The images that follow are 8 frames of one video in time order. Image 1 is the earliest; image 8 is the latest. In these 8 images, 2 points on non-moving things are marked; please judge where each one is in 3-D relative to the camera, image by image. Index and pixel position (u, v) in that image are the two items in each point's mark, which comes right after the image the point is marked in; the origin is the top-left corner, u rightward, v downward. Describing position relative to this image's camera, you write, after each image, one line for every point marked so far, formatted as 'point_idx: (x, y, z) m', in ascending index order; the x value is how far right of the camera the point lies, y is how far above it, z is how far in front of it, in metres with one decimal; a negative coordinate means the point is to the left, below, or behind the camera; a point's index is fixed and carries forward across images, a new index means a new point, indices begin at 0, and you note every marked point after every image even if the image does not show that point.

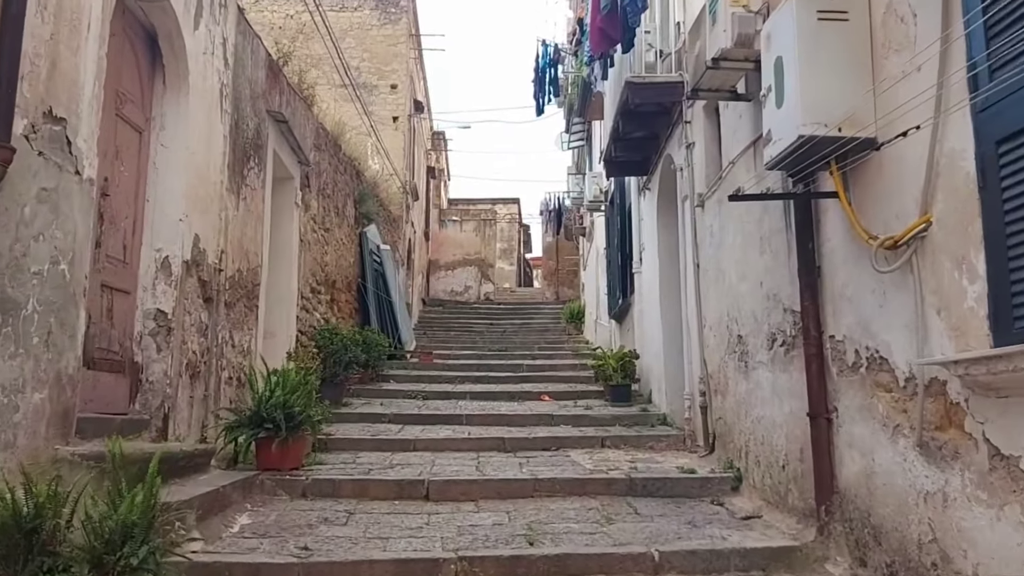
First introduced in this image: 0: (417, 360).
0: (-1.2, -0.9, +10.8) m
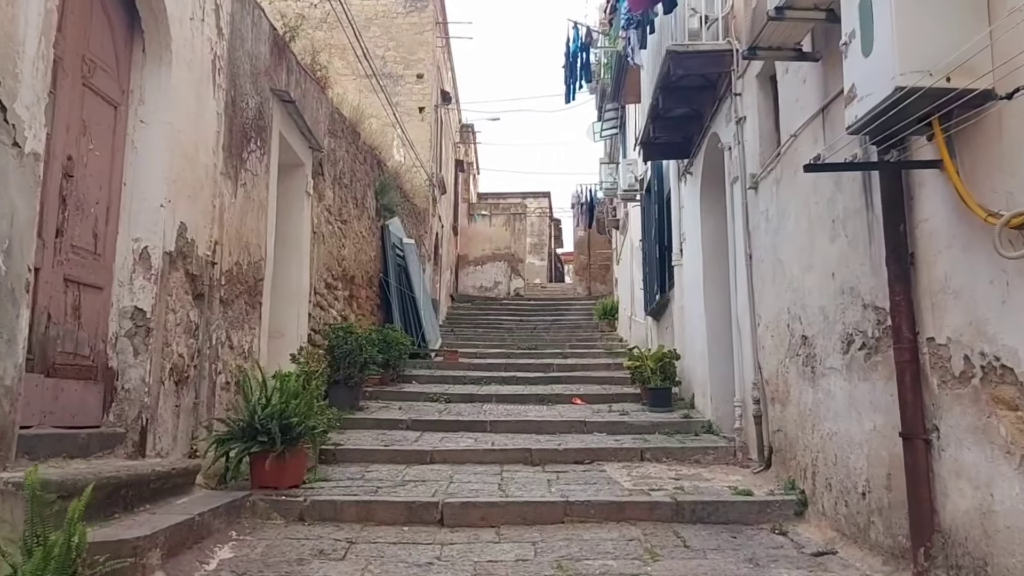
0: (-0.9, -0.9, +10.3) m
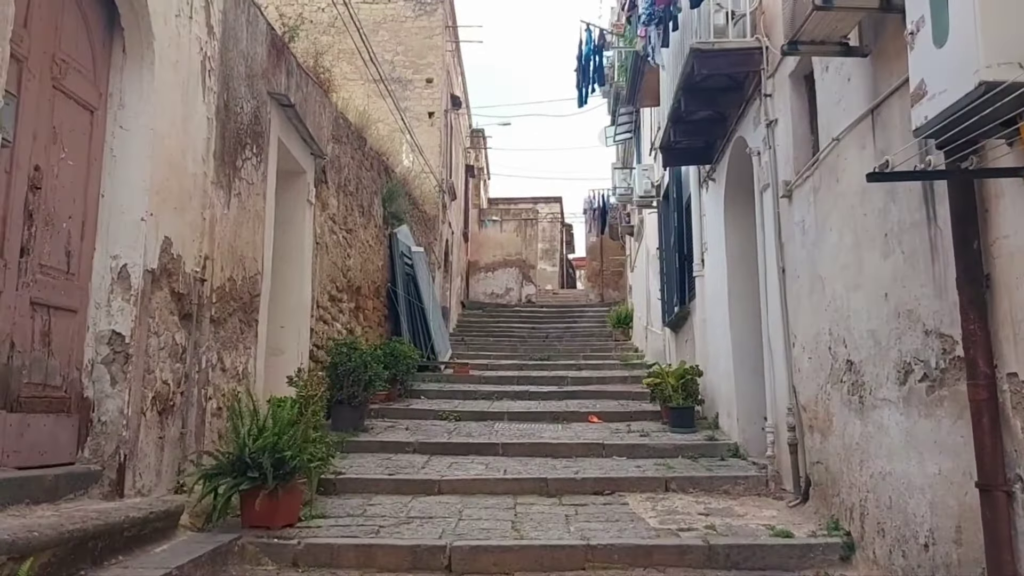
0: (-0.7, -1.0, +9.9) m
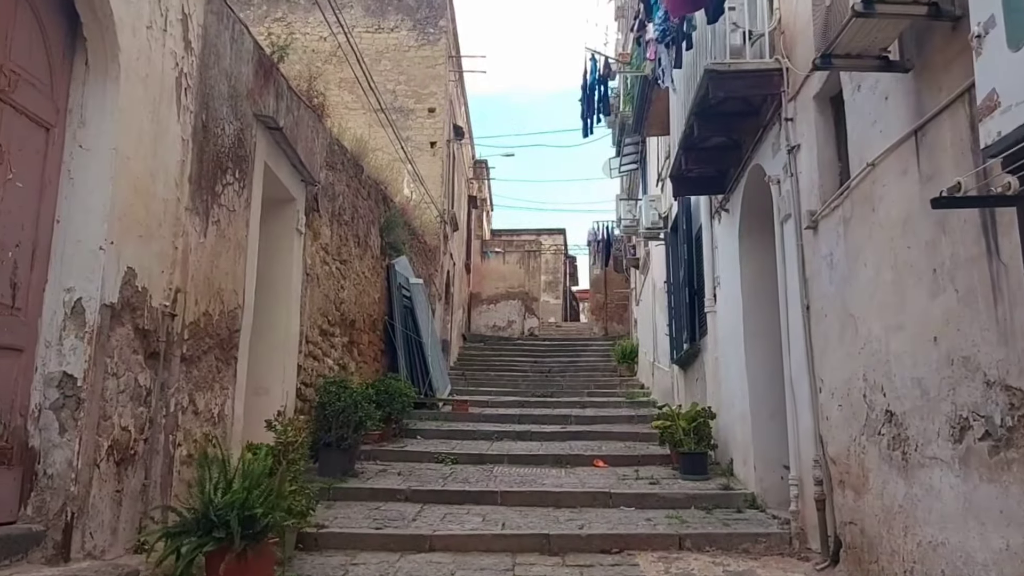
0: (-0.7, -1.4, +9.5) m
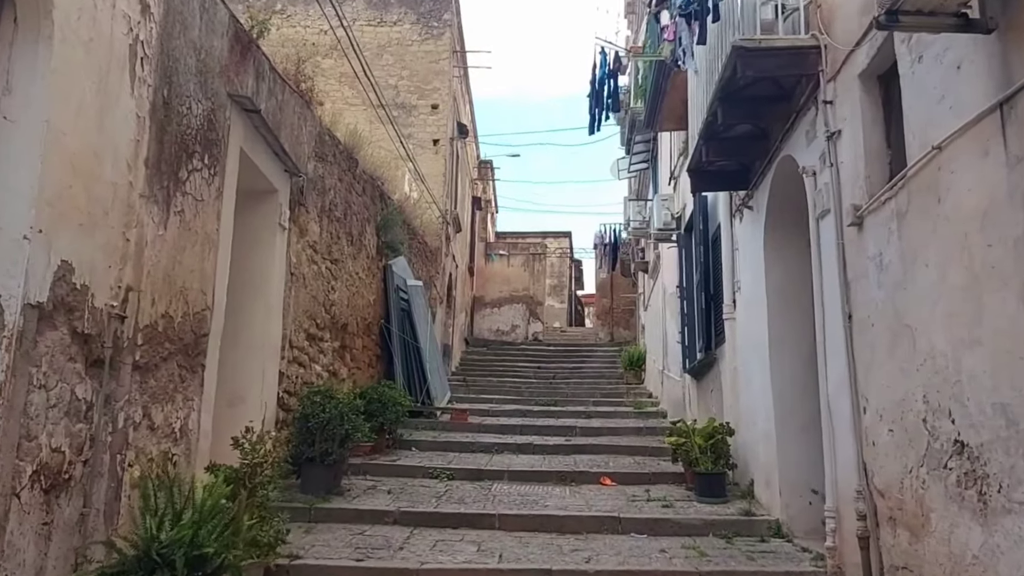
0: (-0.7, -1.4, +9.0) m
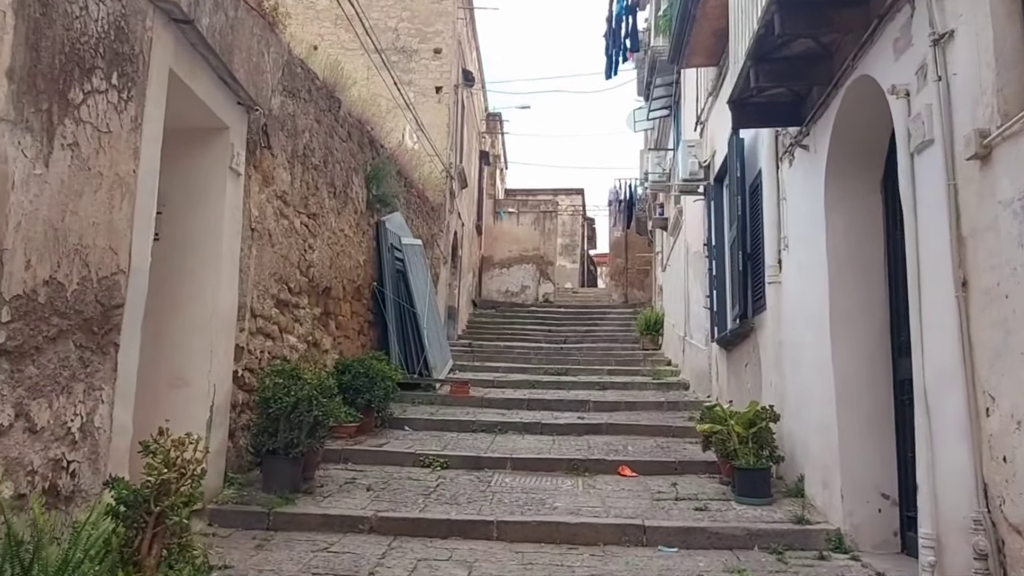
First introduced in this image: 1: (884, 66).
0: (-0.6, -1.0, +8.1) m
1: (+1.5, +0.9, +3.3) m
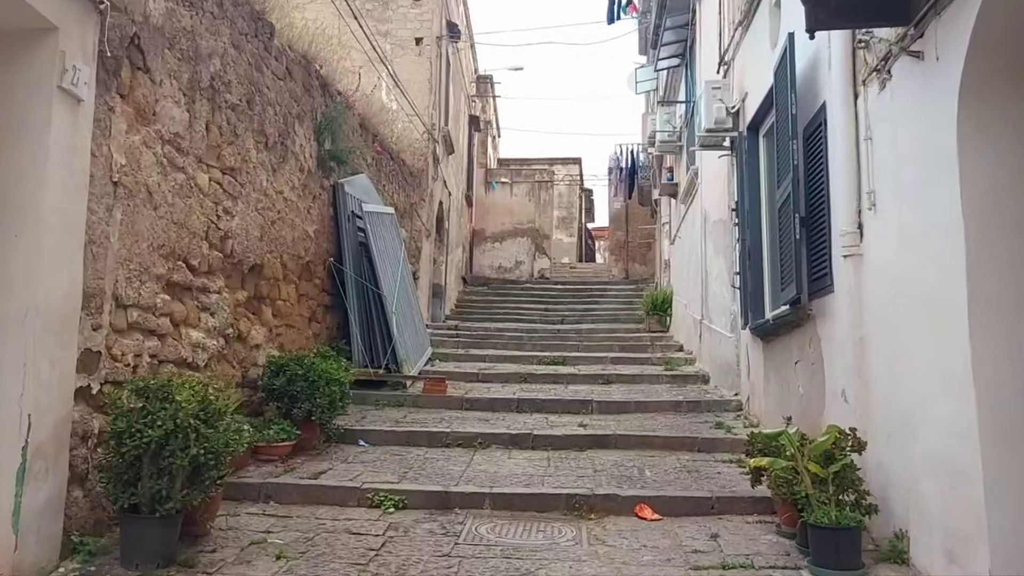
0: (-0.7, -0.8, +6.8) m
1: (+1.4, +1.0, +1.9) m
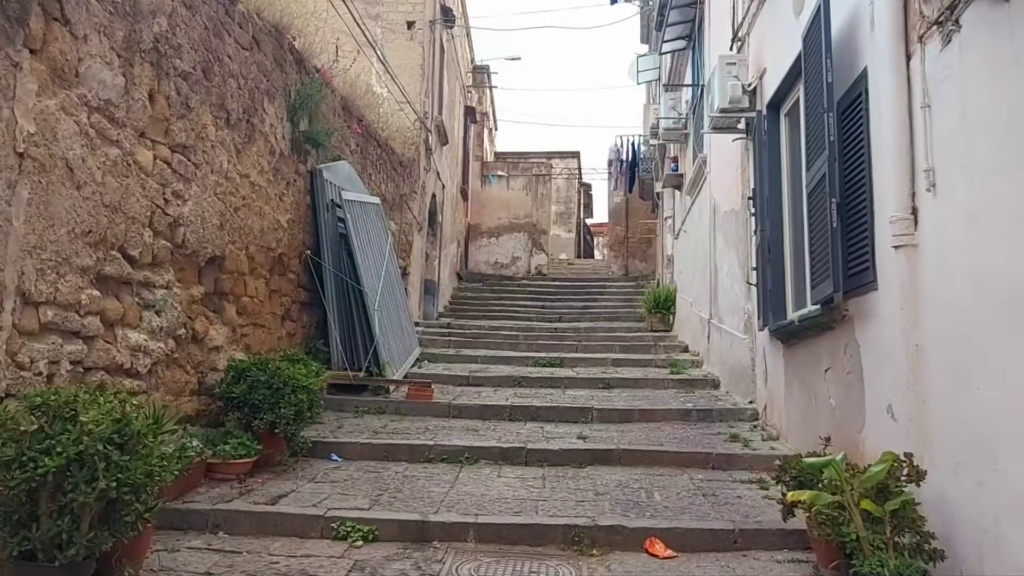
0: (-0.8, -0.8, +6.2) m
1: (+1.4, +1.0, +1.3) m
